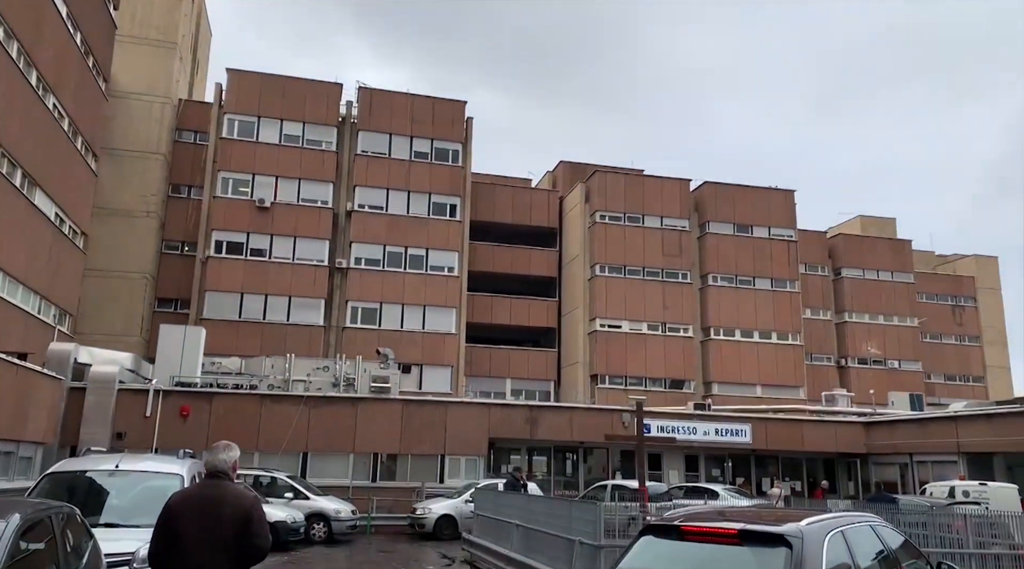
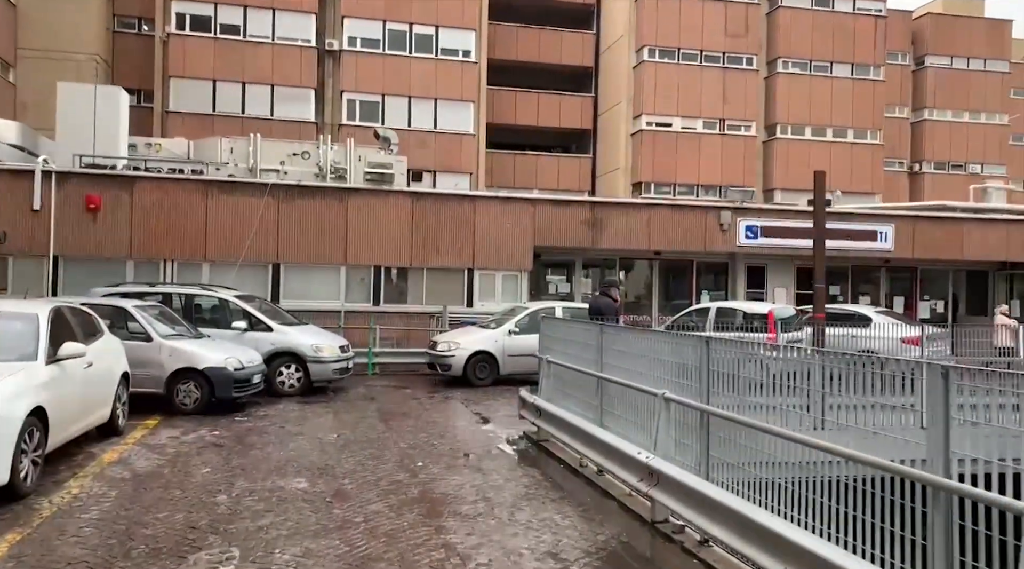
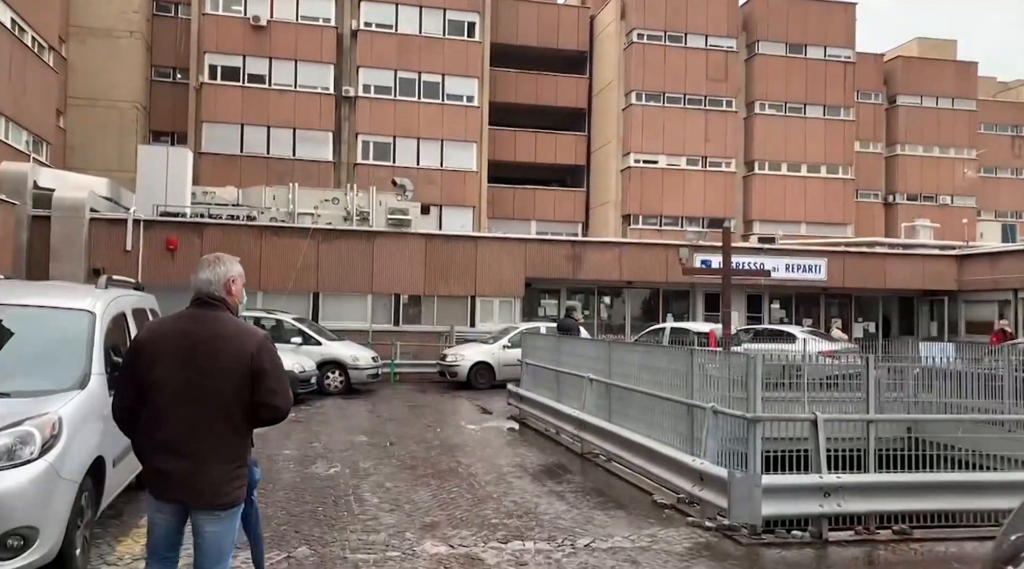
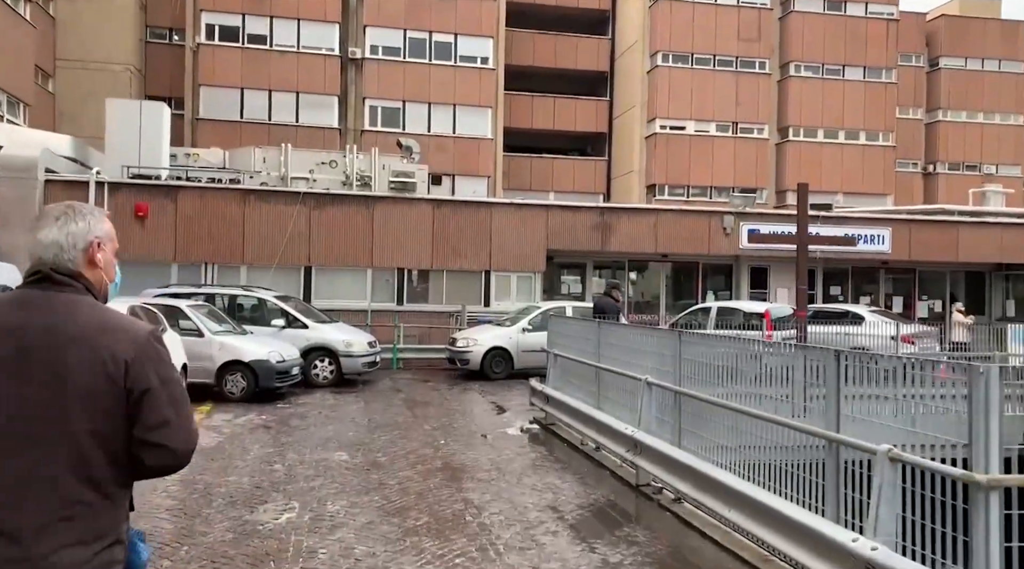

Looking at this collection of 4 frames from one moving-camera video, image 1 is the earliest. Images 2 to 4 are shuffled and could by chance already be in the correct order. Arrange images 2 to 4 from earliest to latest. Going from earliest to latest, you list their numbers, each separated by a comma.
3, 4, 2
